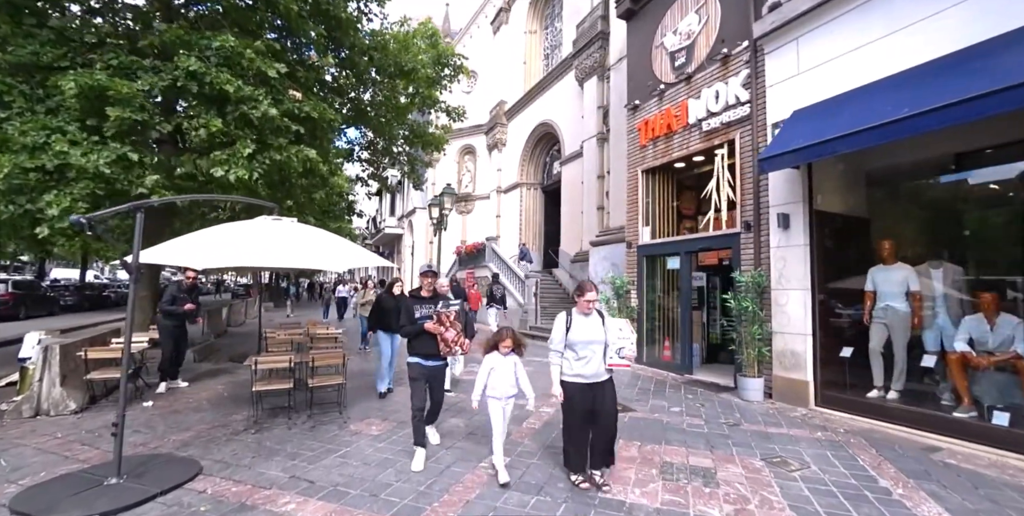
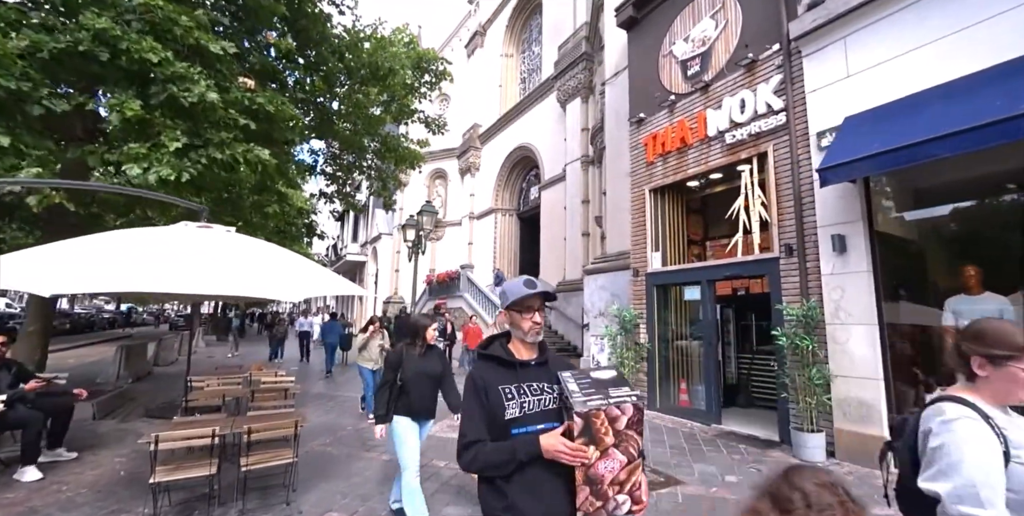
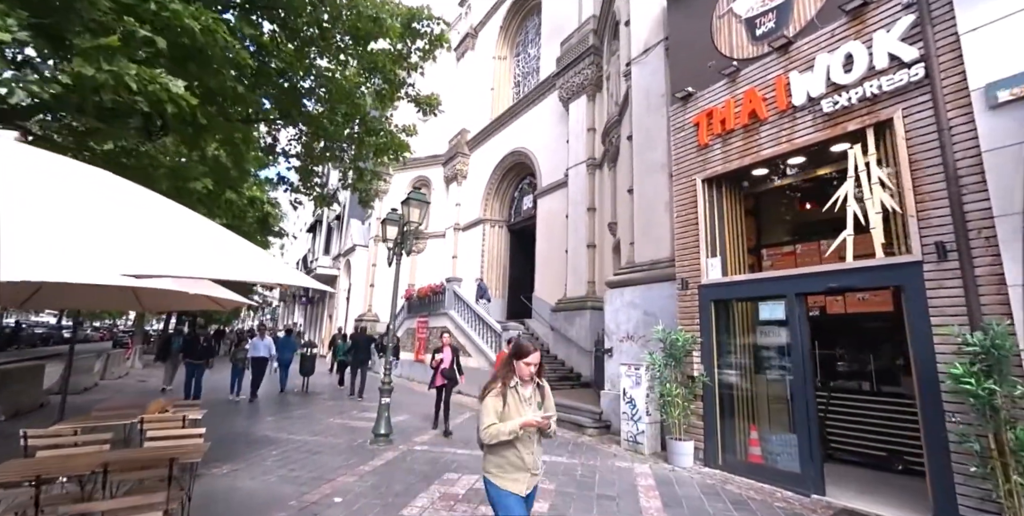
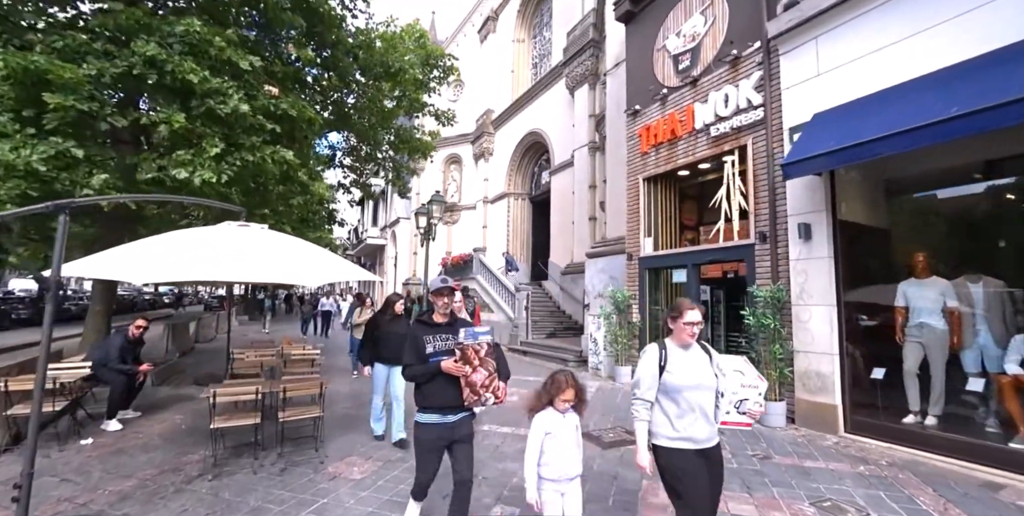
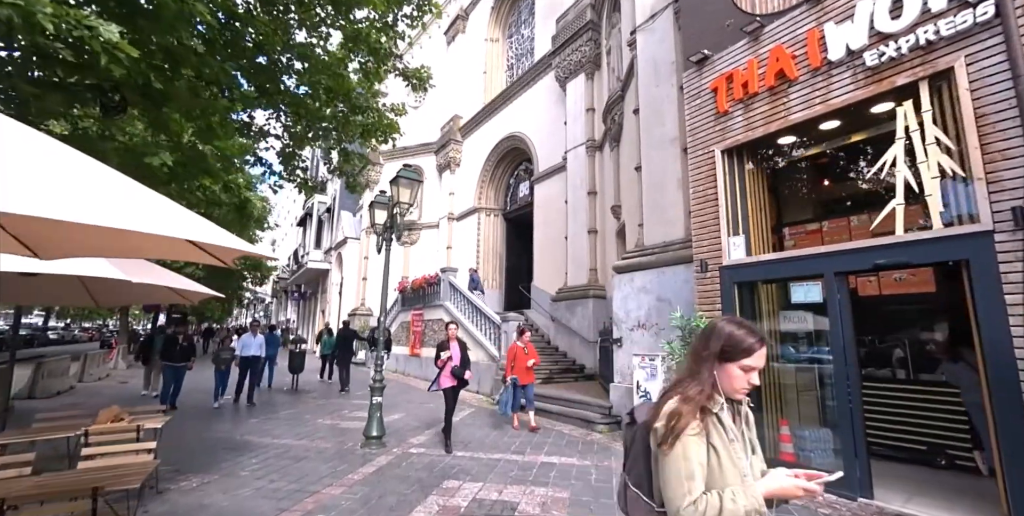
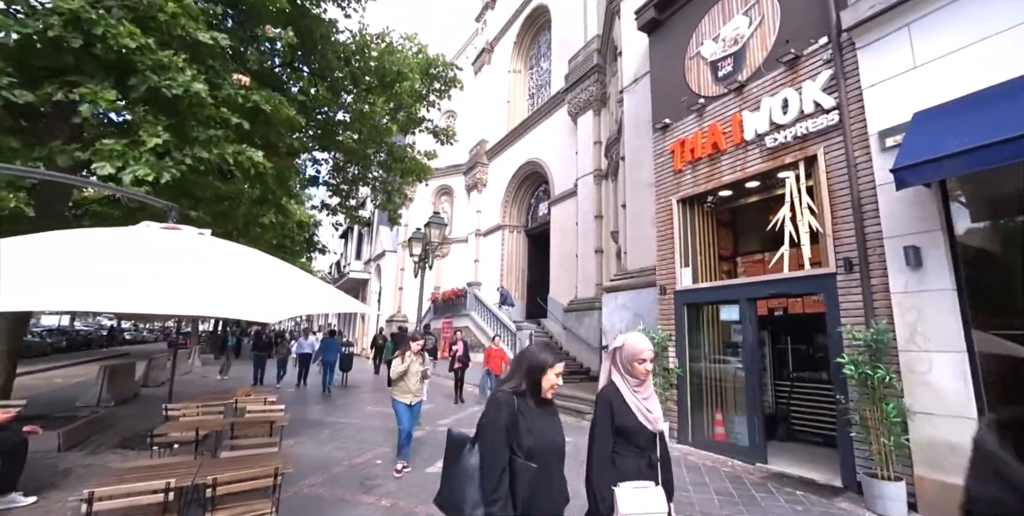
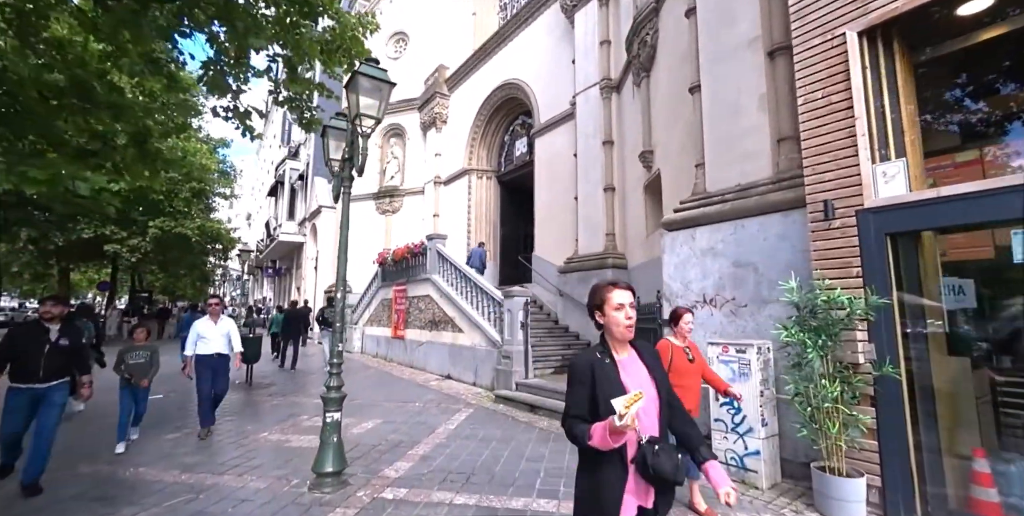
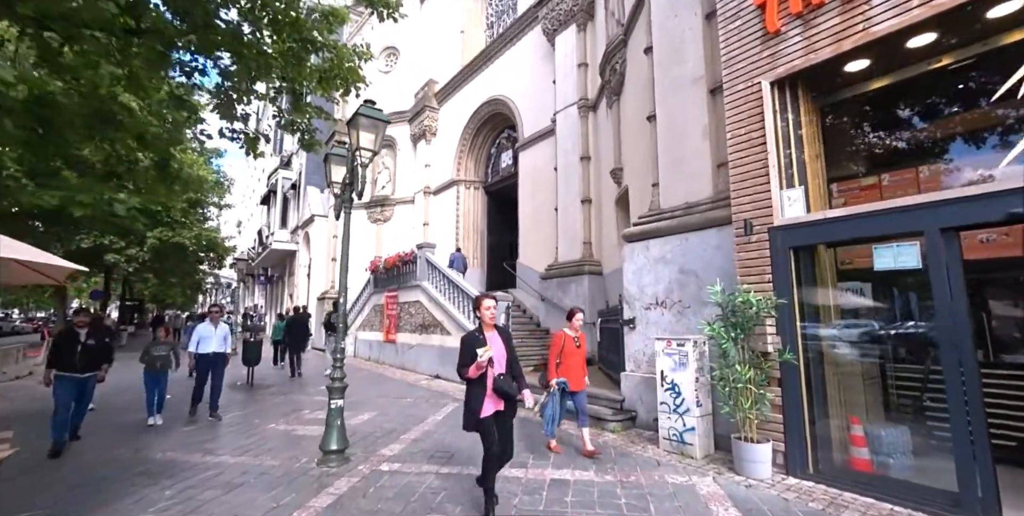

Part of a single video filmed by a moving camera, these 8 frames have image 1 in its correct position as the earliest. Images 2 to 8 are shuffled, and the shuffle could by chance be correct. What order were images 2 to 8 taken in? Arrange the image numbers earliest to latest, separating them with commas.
4, 2, 6, 3, 5, 8, 7
